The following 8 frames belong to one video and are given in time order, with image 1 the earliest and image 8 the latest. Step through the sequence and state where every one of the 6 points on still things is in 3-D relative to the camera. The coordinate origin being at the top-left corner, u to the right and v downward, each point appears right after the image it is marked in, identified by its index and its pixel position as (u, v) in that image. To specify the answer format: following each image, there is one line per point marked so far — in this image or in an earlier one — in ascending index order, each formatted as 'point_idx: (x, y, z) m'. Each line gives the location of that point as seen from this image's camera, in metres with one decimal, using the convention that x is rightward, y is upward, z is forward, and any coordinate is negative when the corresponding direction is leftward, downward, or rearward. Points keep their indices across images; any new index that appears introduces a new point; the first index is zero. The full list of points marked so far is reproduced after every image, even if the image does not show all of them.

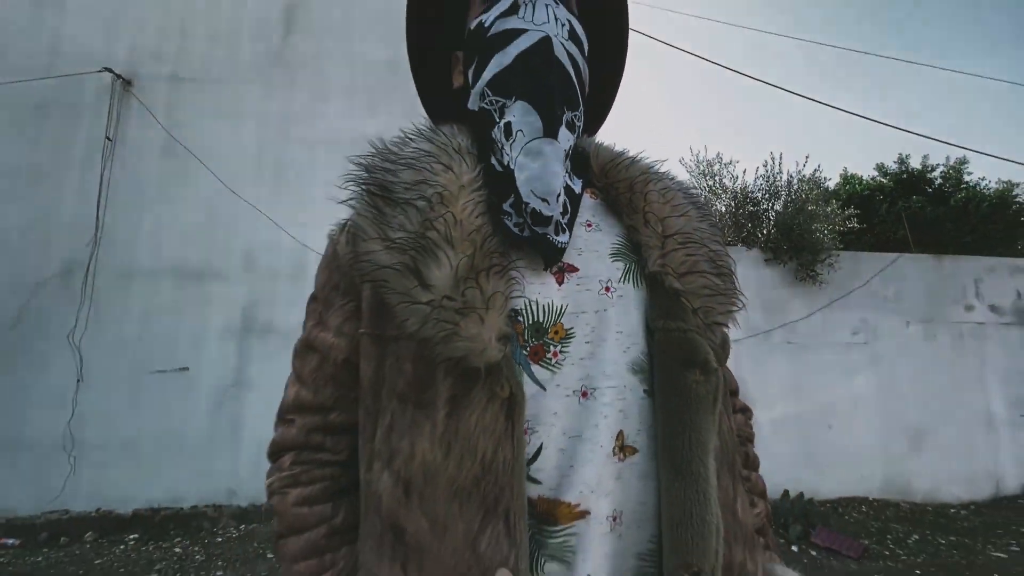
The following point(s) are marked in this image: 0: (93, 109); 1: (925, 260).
0: (-4.1, +1.7, +4.7) m
1: (+4.7, +0.3, +5.6) m
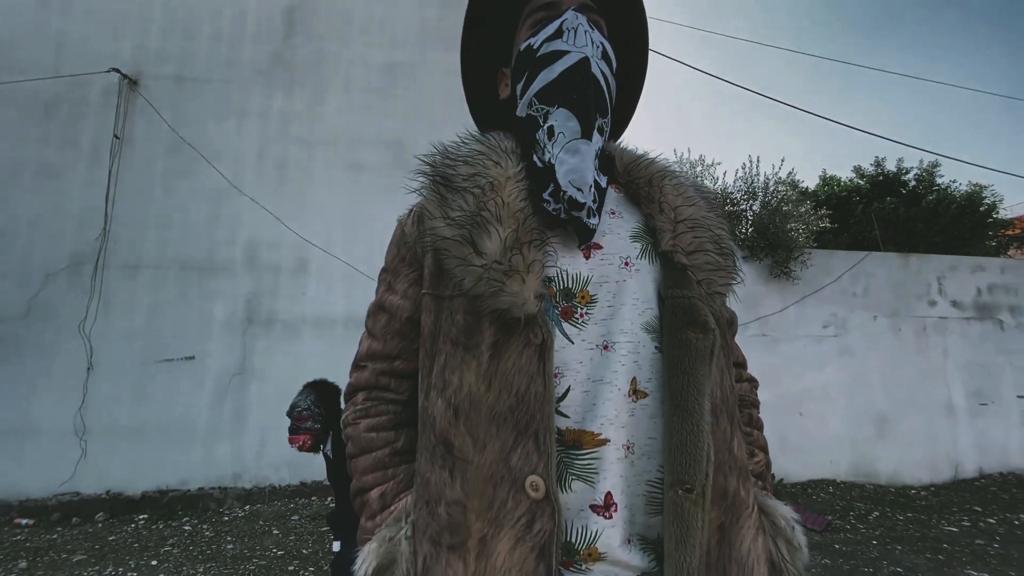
0: (-4.1, +1.8, +4.9) m
1: (+4.6, +0.4, +5.9) m
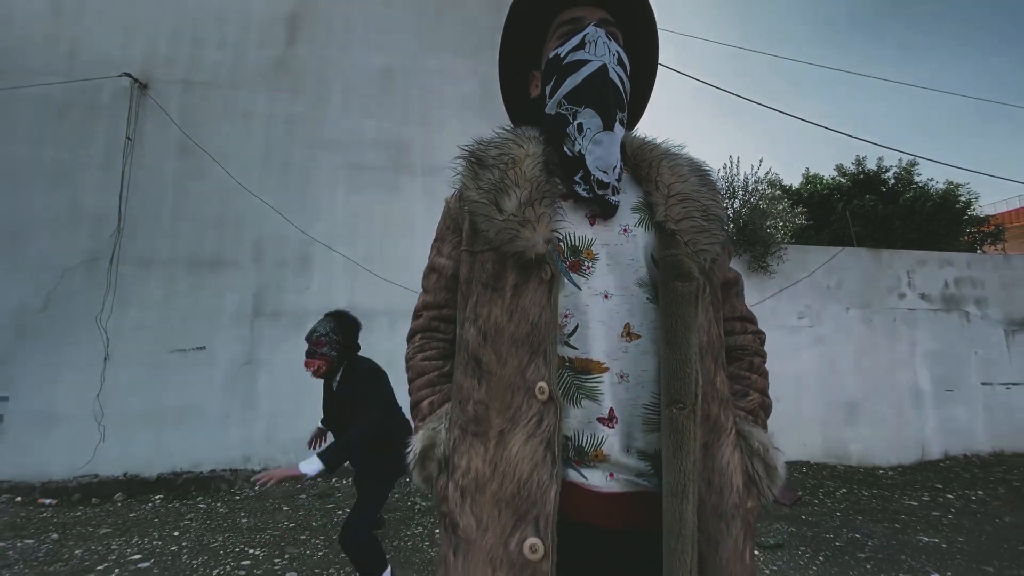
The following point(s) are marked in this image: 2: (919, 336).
0: (-4.2, +1.9, +5.1) m
1: (+4.5, +0.4, +6.3) m
2: (+5.3, -0.6, +6.3) m
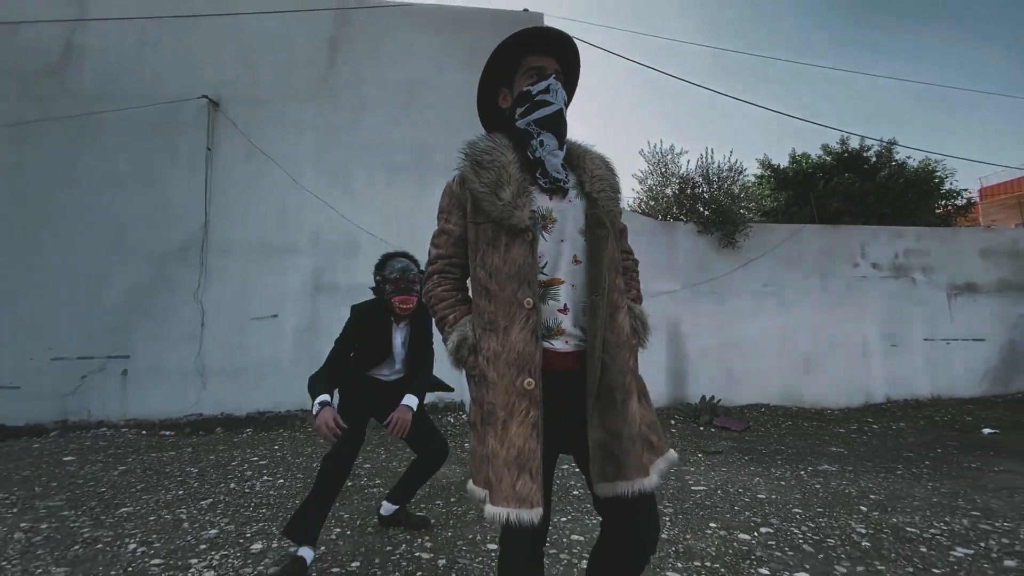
0: (-4.1, +2.1, +6.3) m
1: (+4.6, +0.9, +7.3) m
2: (+5.4, -0.2, +7.4) m
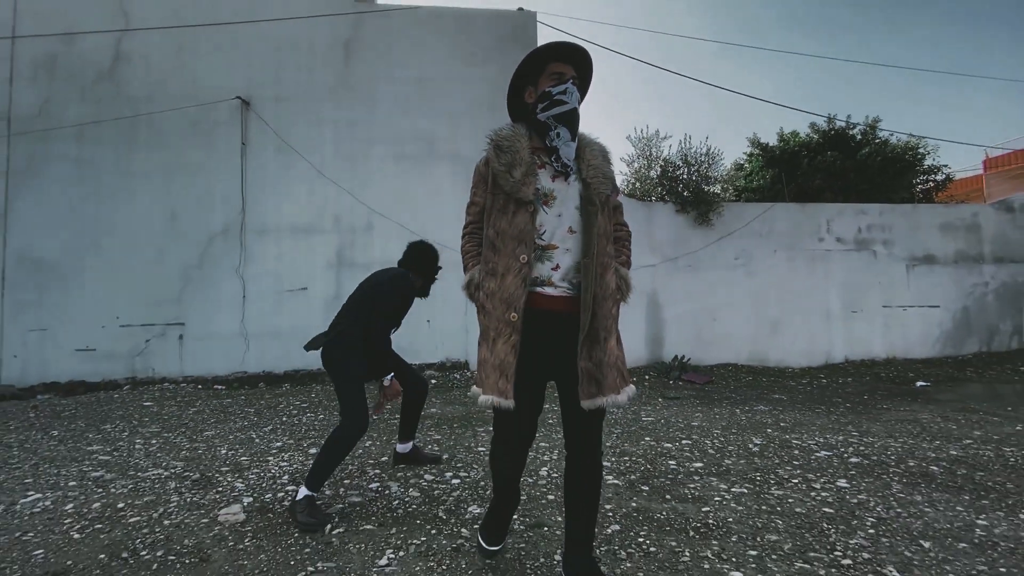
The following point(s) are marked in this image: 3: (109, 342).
0: (-4.2, +2.4, +7.2) m
1: (+4.6, +1.3, +8.1) m
2: (+5.4, +0.3, +8.2) m
3: (-5.8, -0.8, +7.0) m
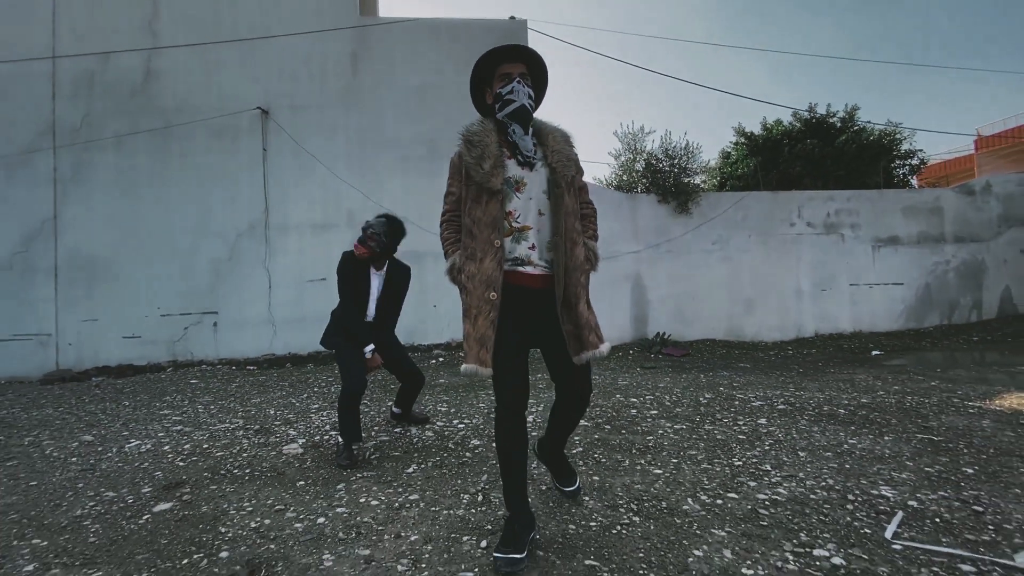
0: (-4.3, +2.6, +8.0) m
1: (+4.5, +1.7, +8.8) m
2: (+5.3, +0.6, +8.9) m
3: (-5.8, -0.7, +7.9) m
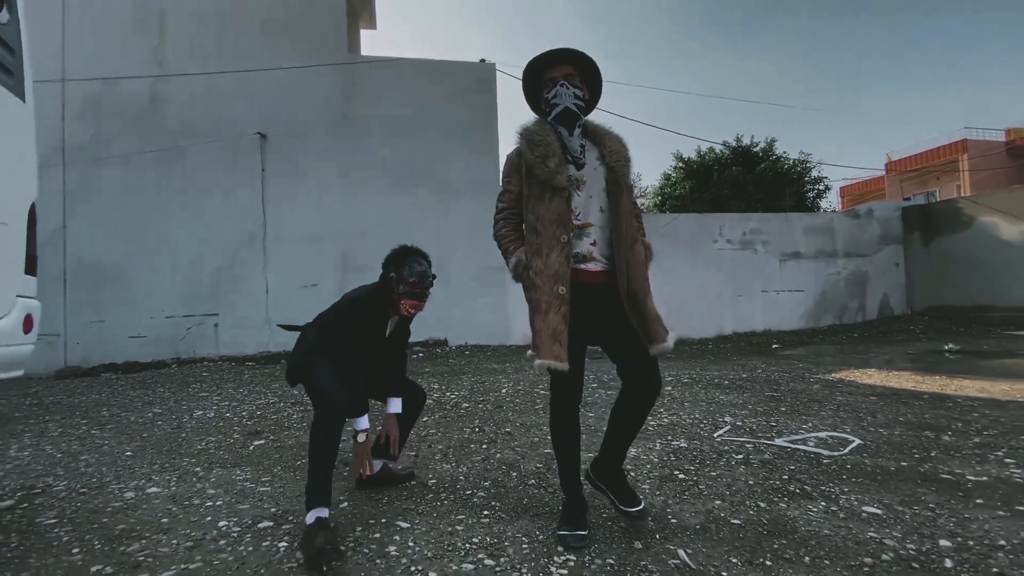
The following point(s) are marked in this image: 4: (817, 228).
0: (-4.8, +2.5, +9.0) m
1: (+3.9, +1.5, +10.5) m
2: (+4.7, +0.5, +10.7) m
3: (-6.4, -0.7, +8.7) m
4: (+7.0, +1.4, +11.3) m
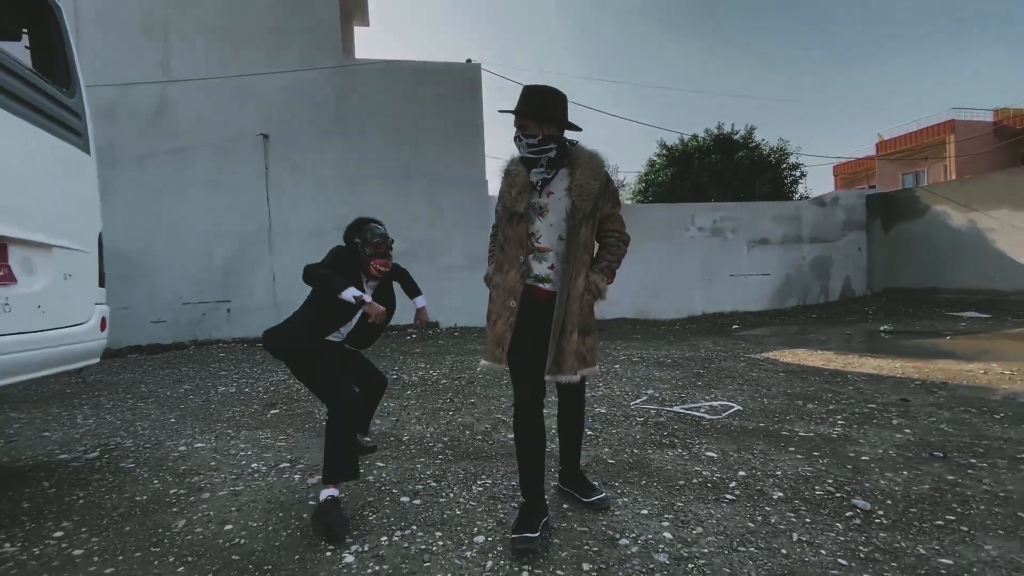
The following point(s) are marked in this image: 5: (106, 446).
0: (-5.2, +2.7, +9.8) m
1: (+3.5, +1.9, +11.4) m
2: (+4.3, +0.9, +11.6) m
3: (-6.7, -0.5, +9.7) m
4: (+6.7, +1.8, +12.1) m
5: (-3.3, -1.3, +3.9) m
